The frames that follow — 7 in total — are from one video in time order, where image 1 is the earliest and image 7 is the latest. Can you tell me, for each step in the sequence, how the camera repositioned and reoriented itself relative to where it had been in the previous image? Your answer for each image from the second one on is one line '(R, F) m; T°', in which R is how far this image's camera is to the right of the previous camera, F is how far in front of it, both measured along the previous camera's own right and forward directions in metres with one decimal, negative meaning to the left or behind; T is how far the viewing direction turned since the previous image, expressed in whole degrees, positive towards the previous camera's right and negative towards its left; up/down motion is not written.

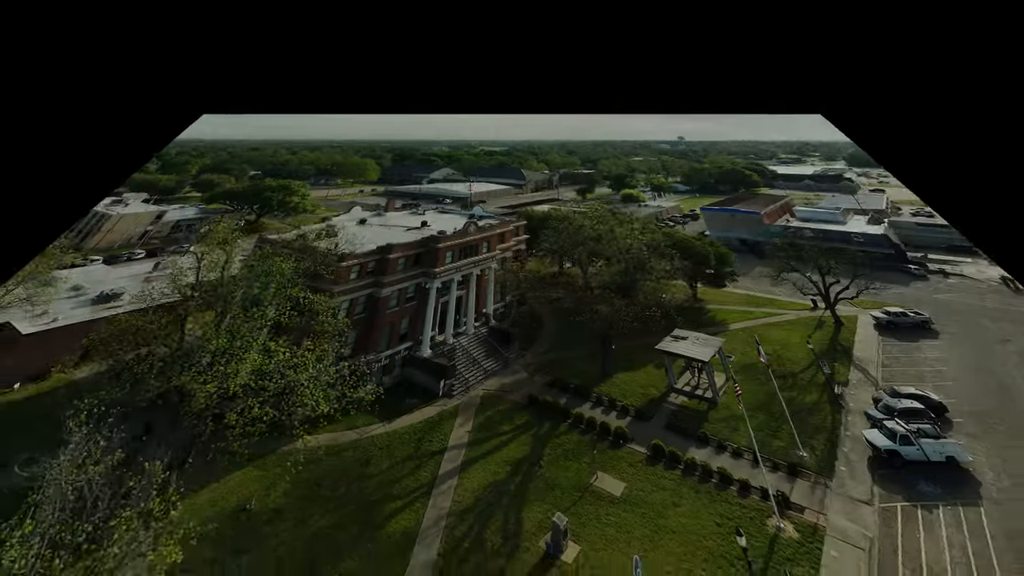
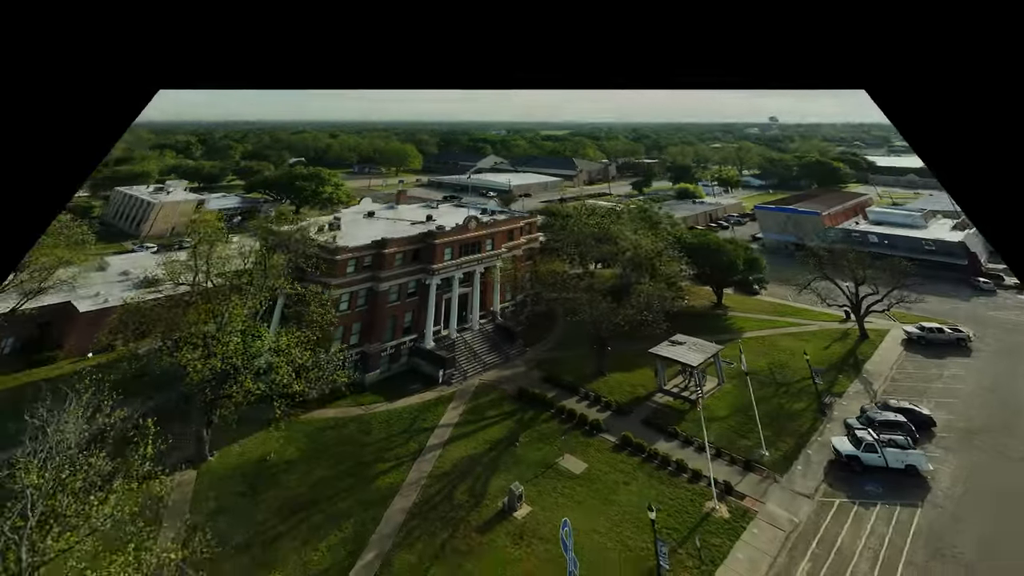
(+2.3, -4.1) m; -3°
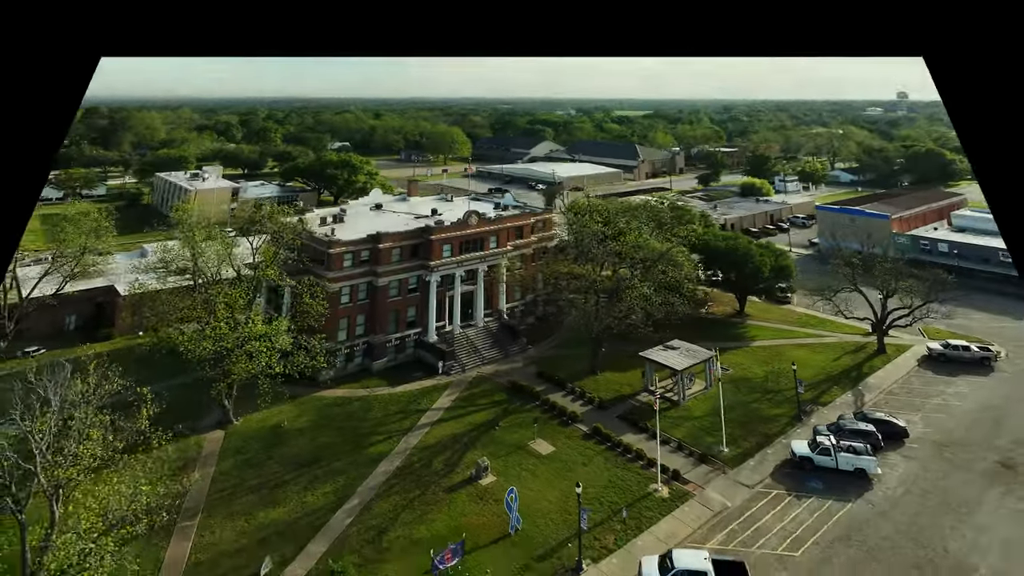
(+2.5, -5.0) m; -3°
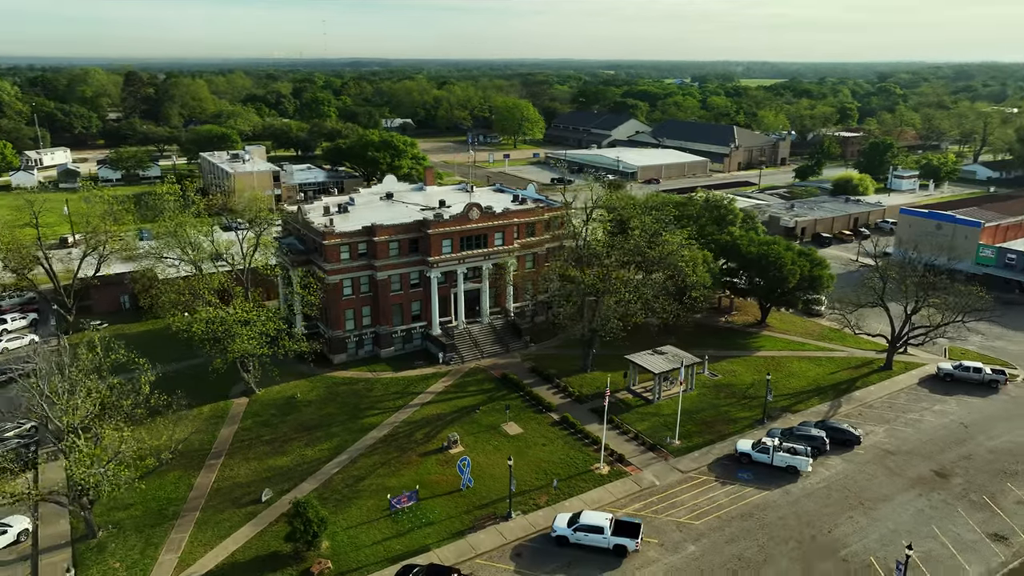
(+3.3, -6.8) m; -3°
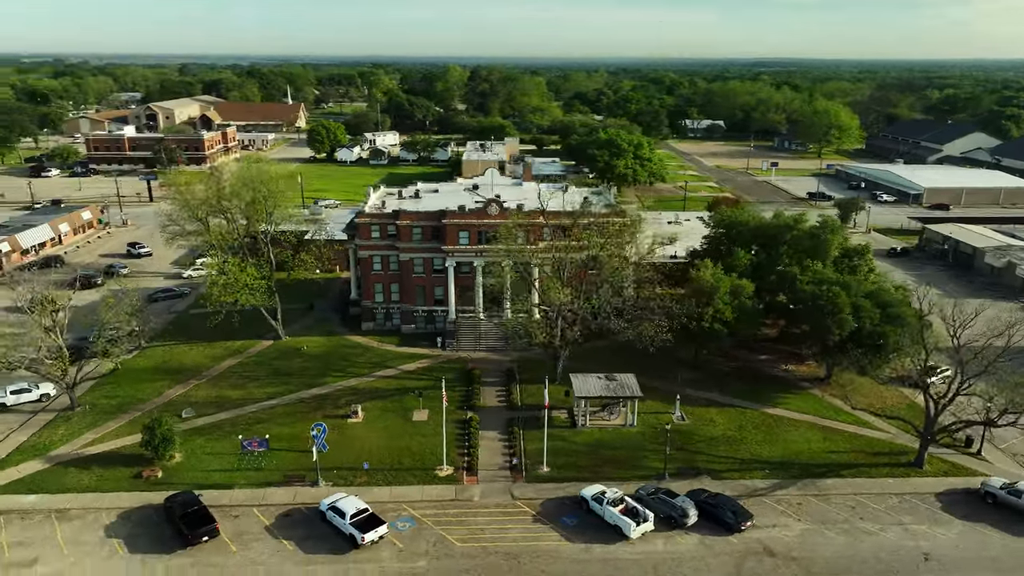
(+23.4, +6.0) m; -28°
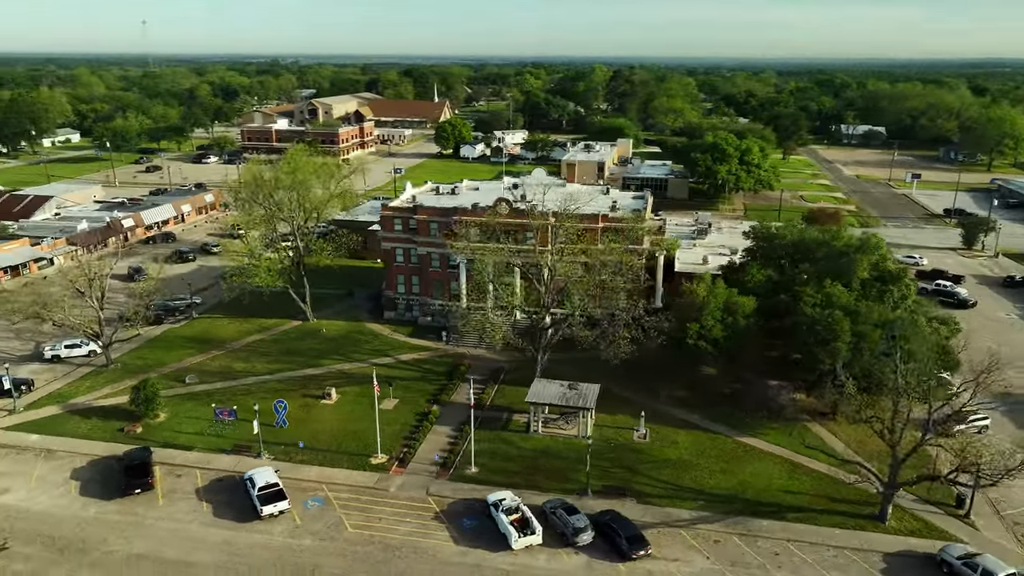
(+11.0, +1.4) m; -13°
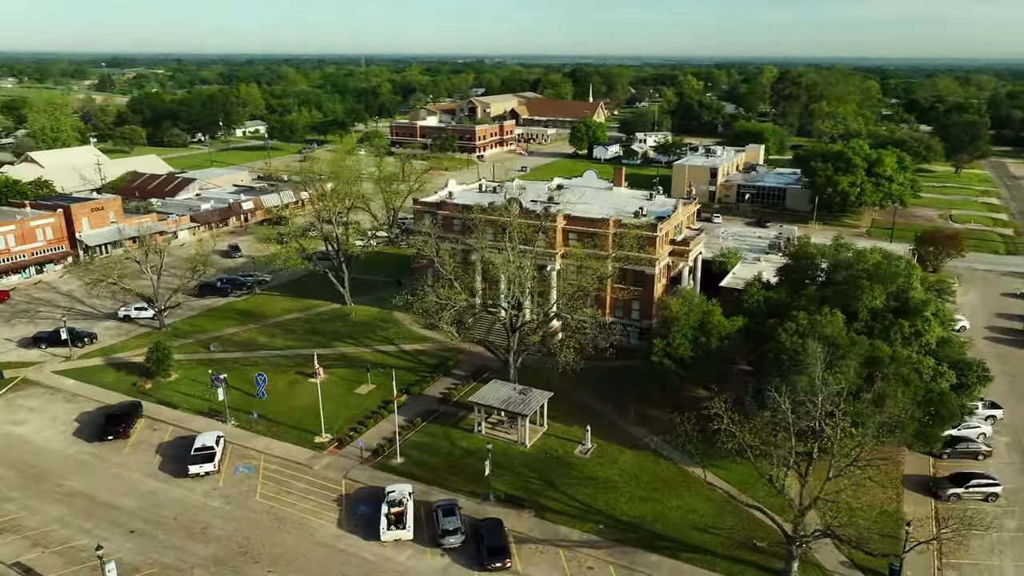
(+12.1, +1.7) m; -14°
